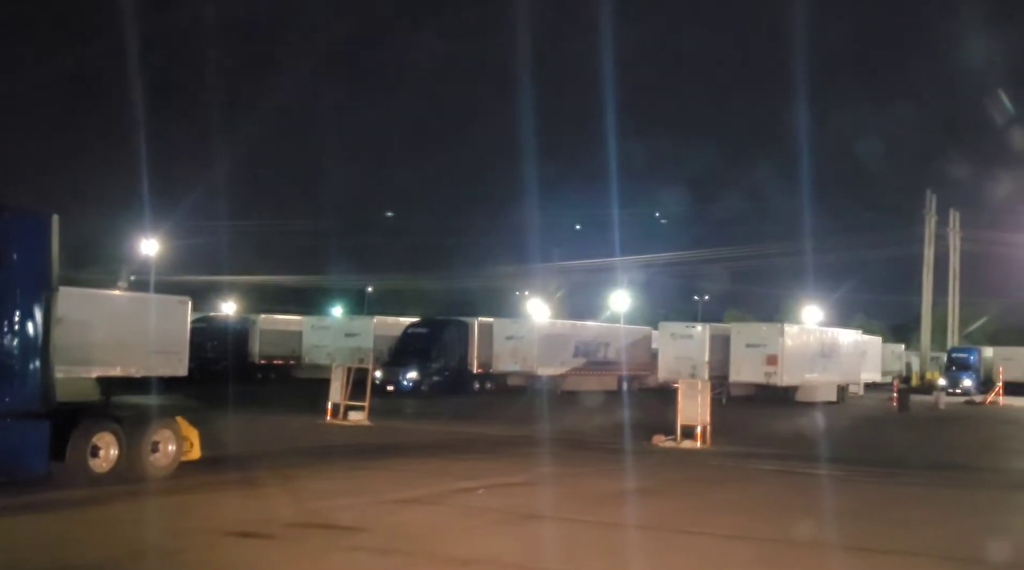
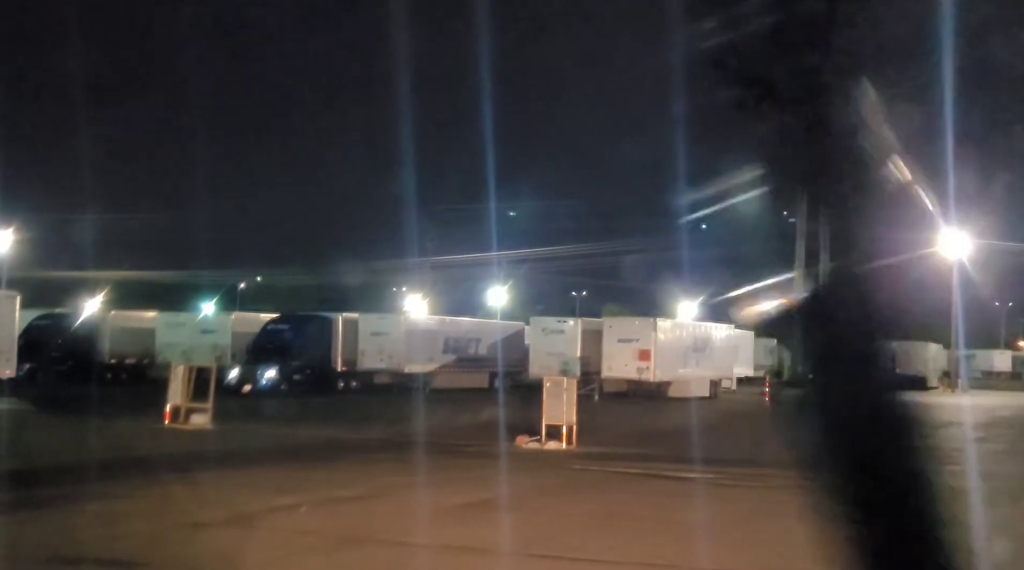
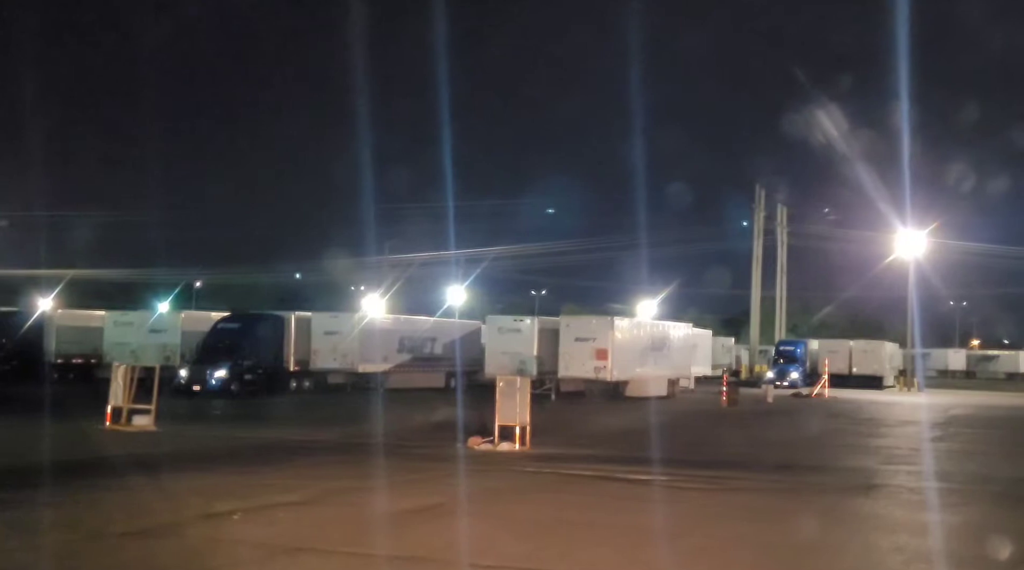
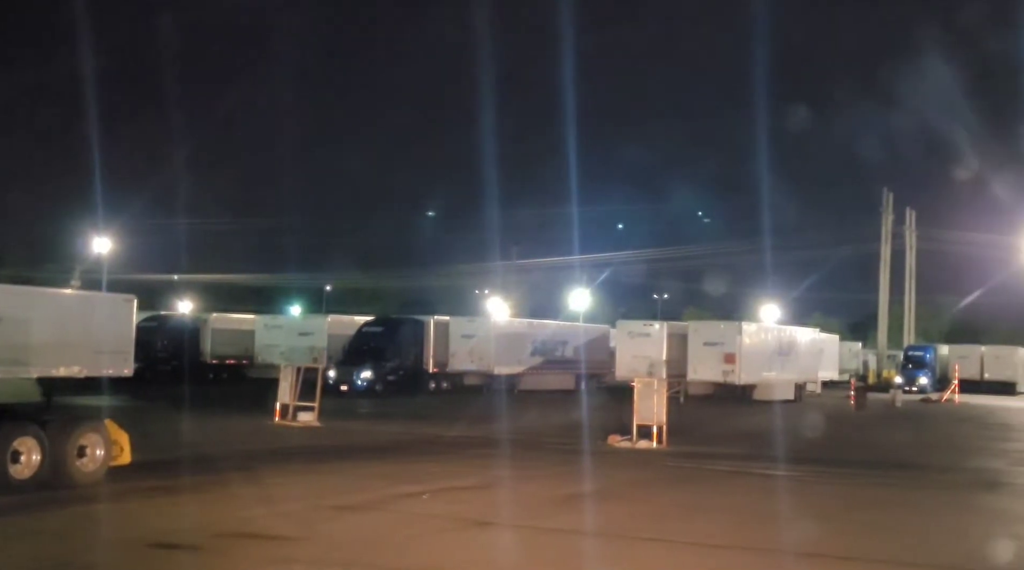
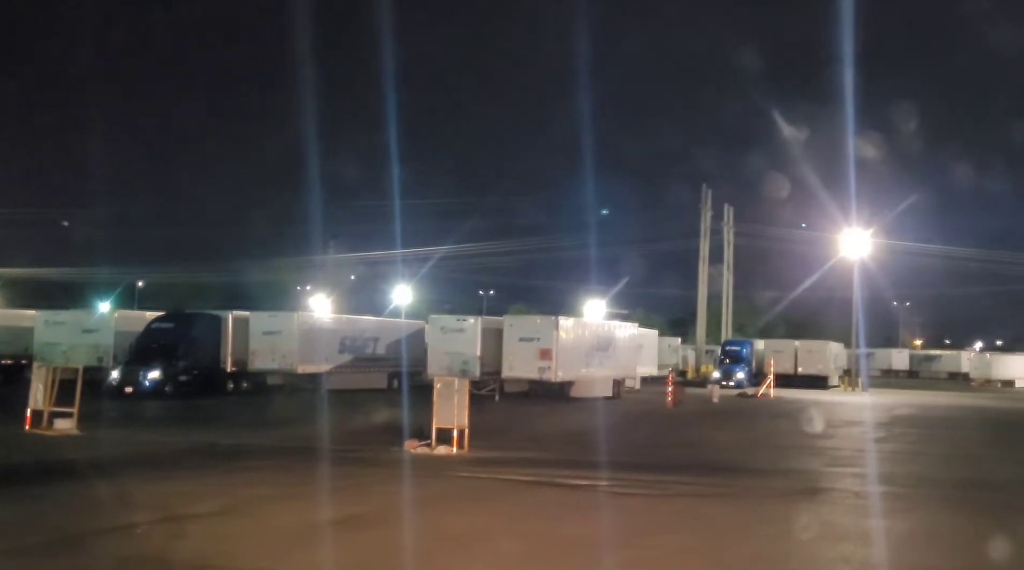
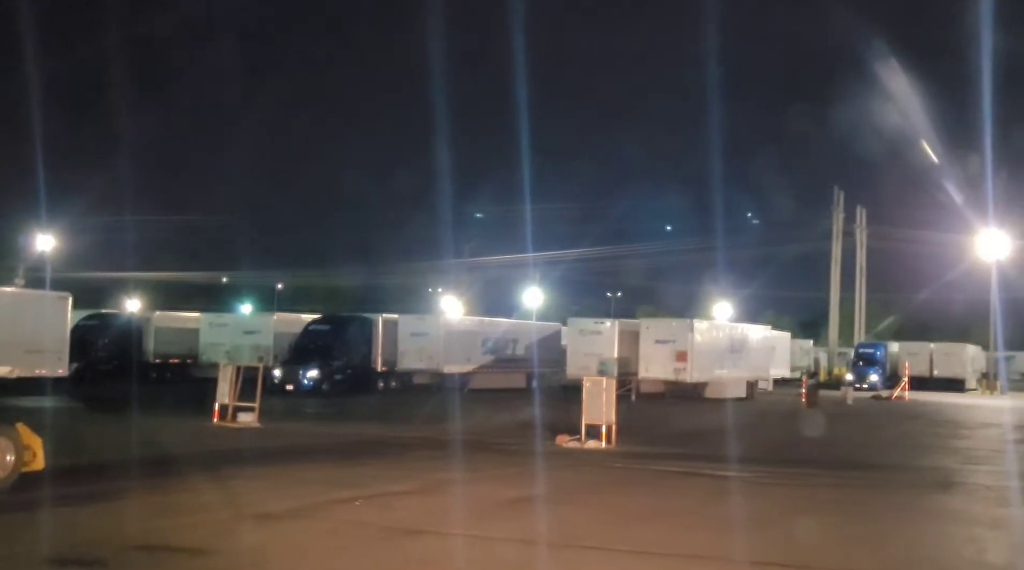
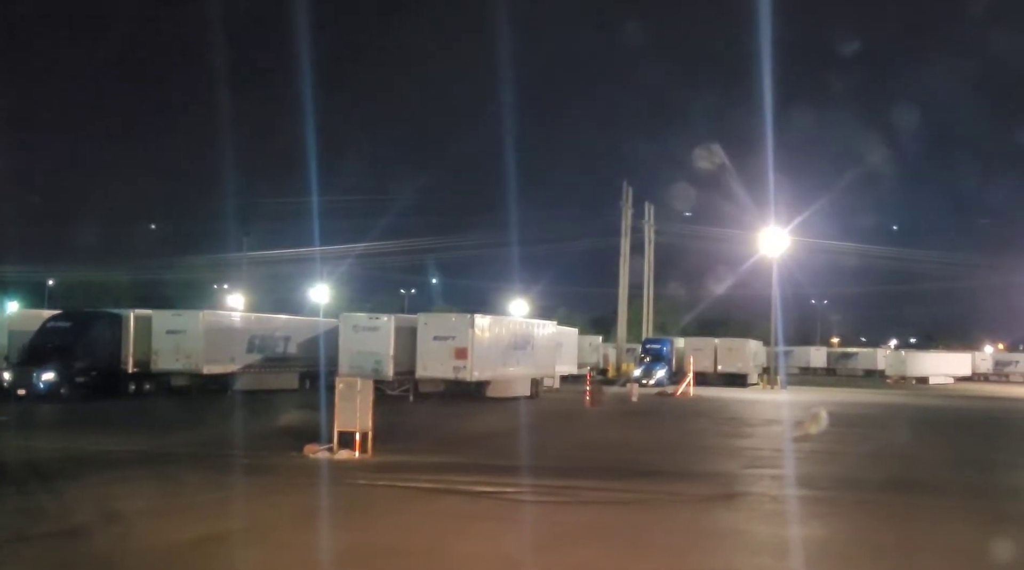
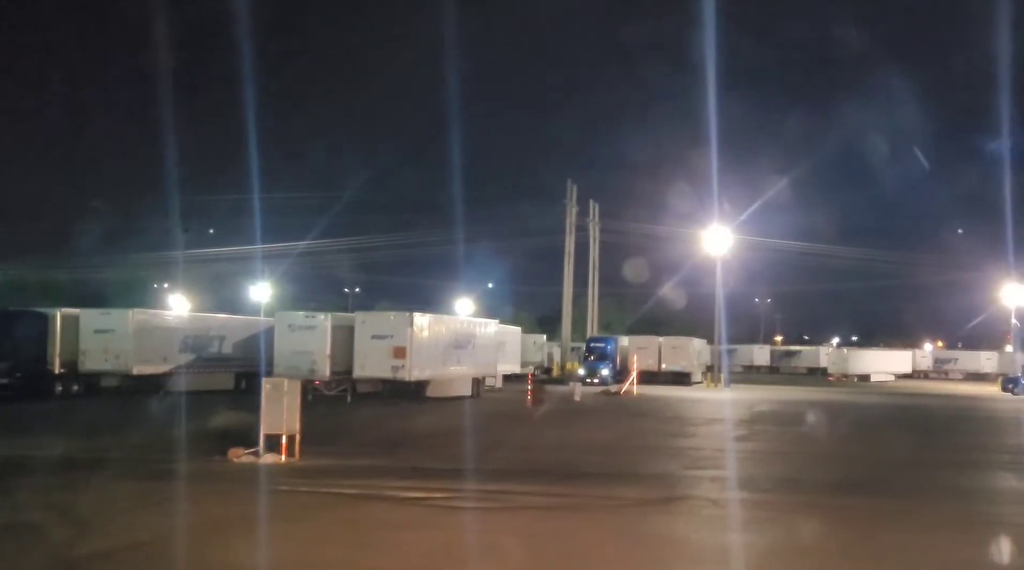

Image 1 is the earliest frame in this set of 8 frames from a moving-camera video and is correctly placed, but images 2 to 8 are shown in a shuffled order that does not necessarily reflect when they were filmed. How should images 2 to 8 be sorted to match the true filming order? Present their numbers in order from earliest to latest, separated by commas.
4, 6, 2, 3, 5, 7, 8
